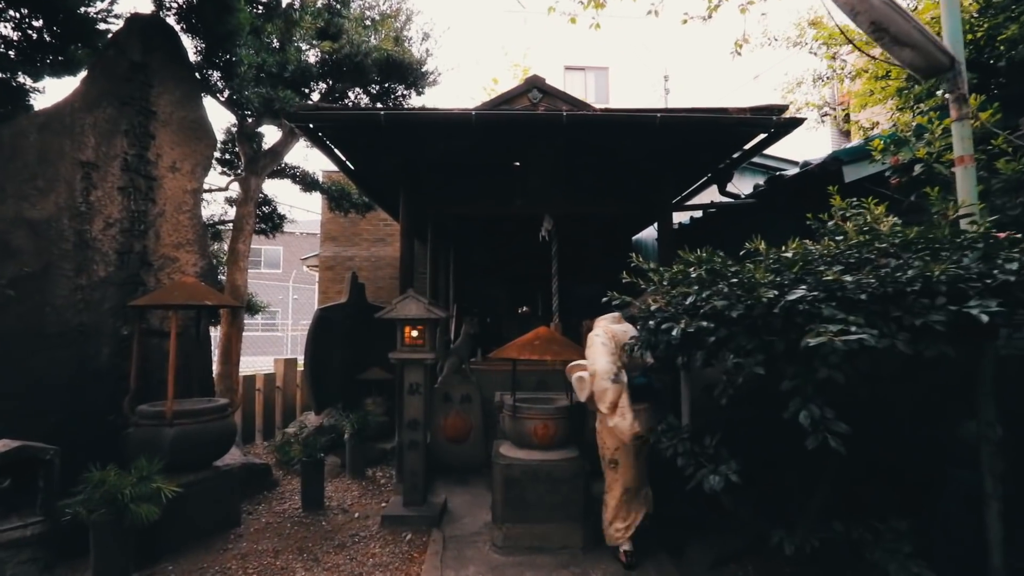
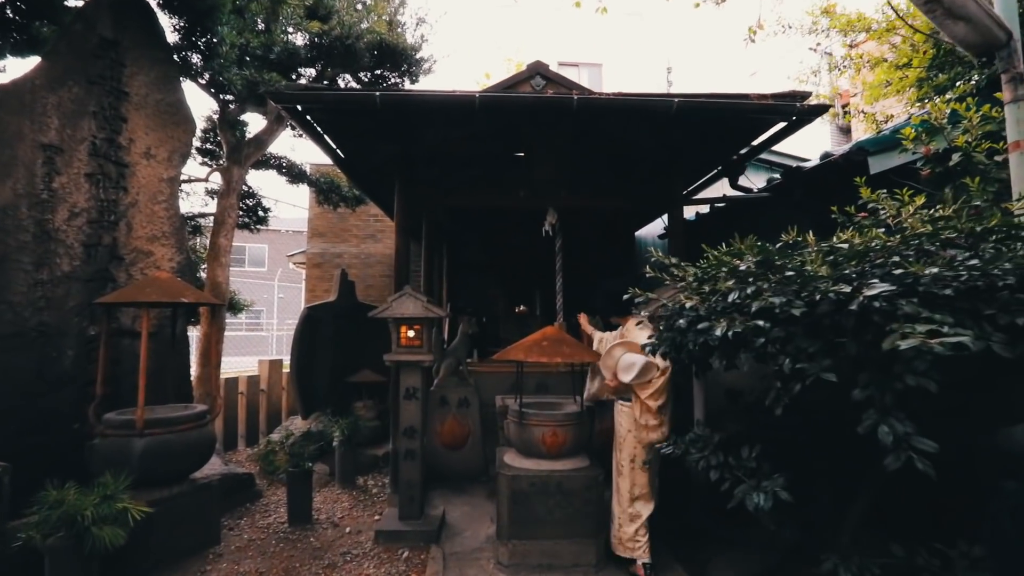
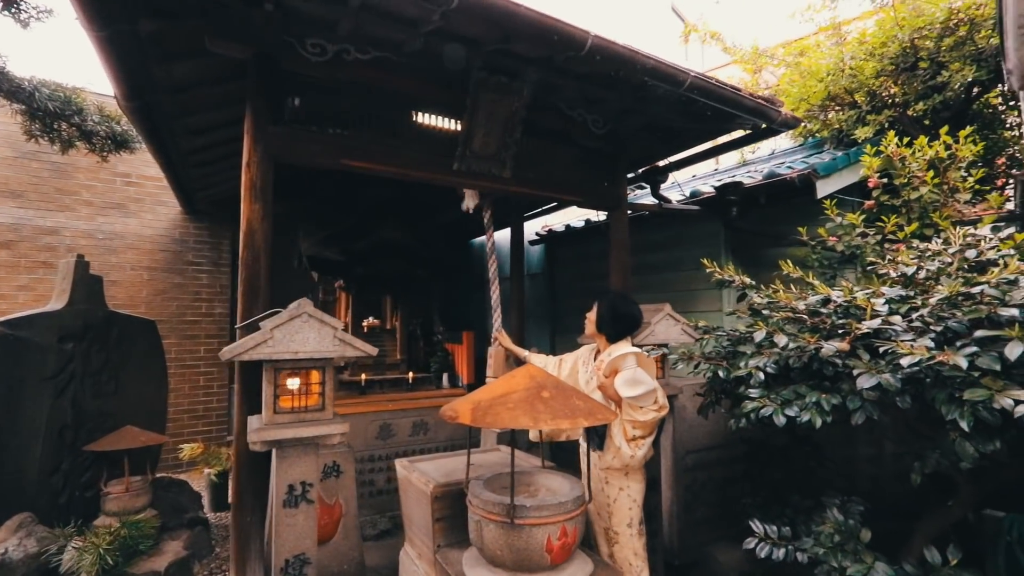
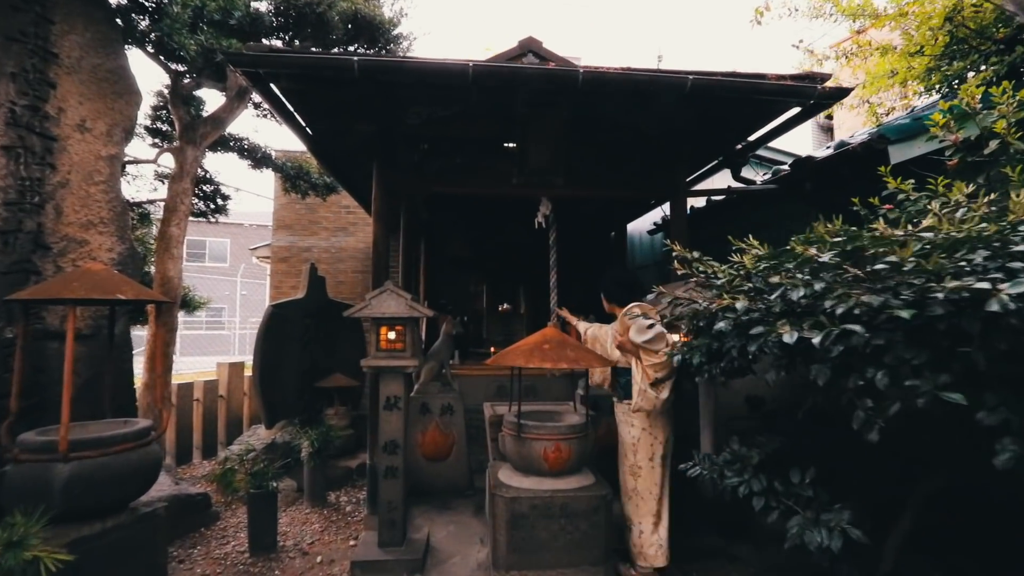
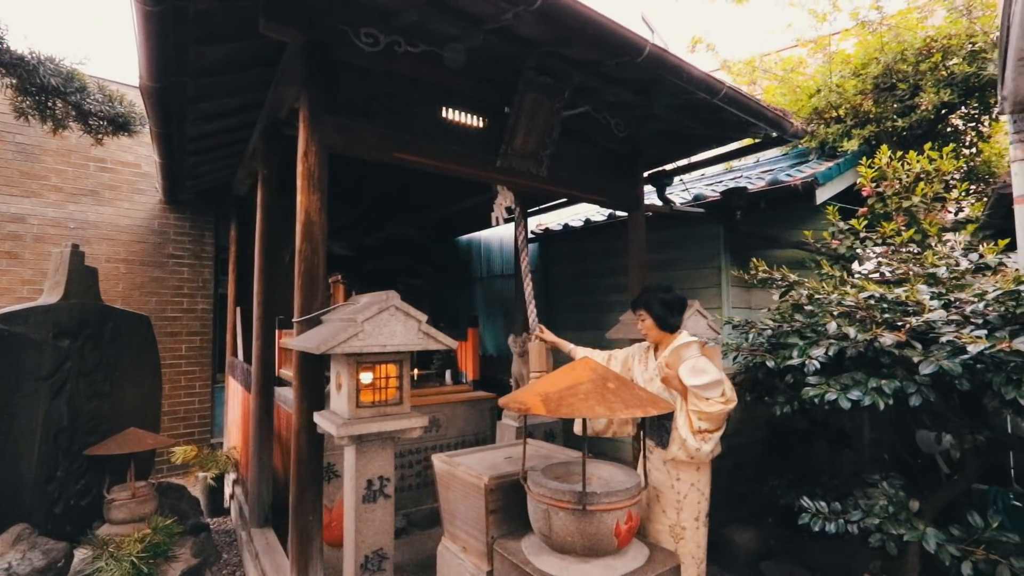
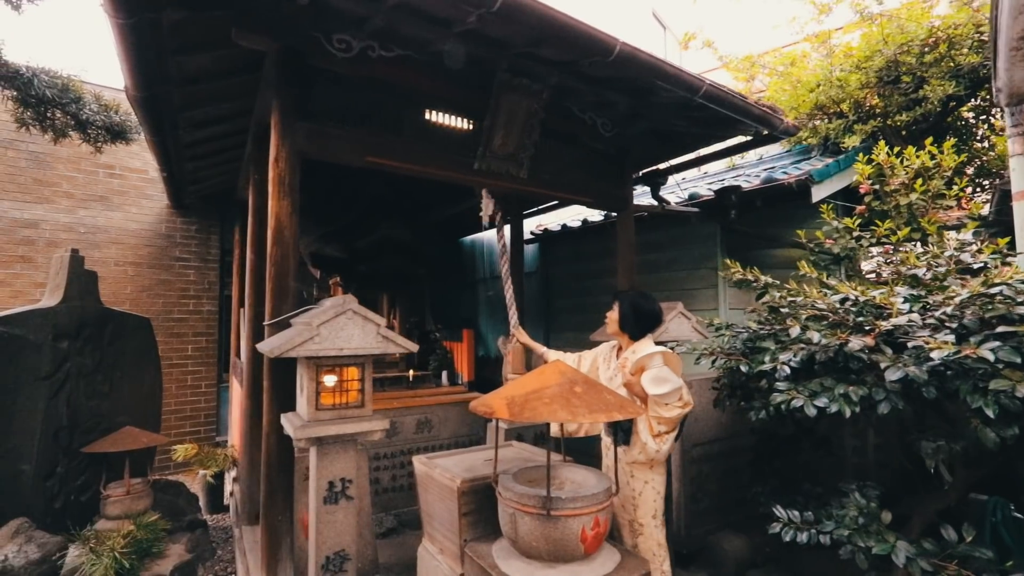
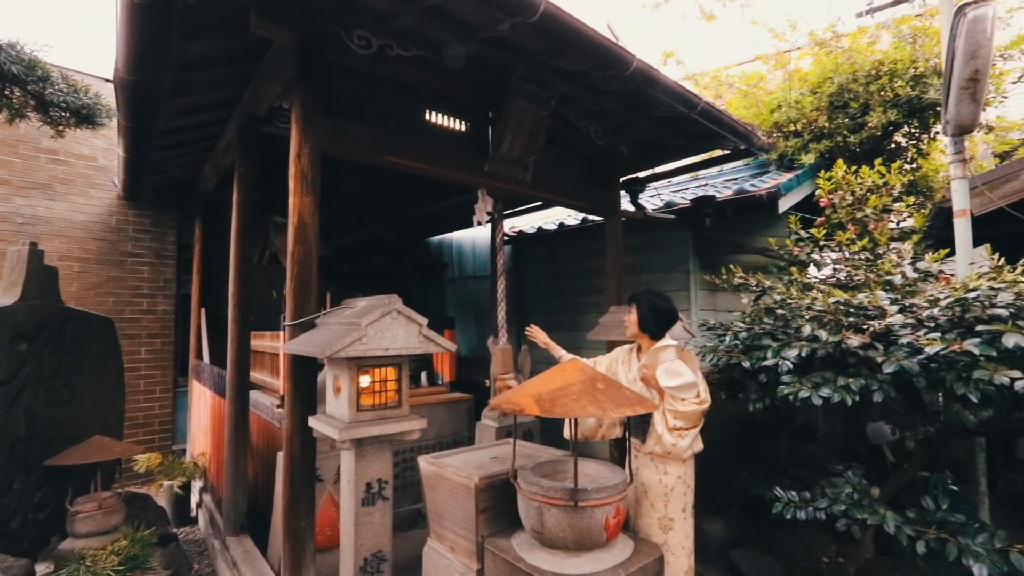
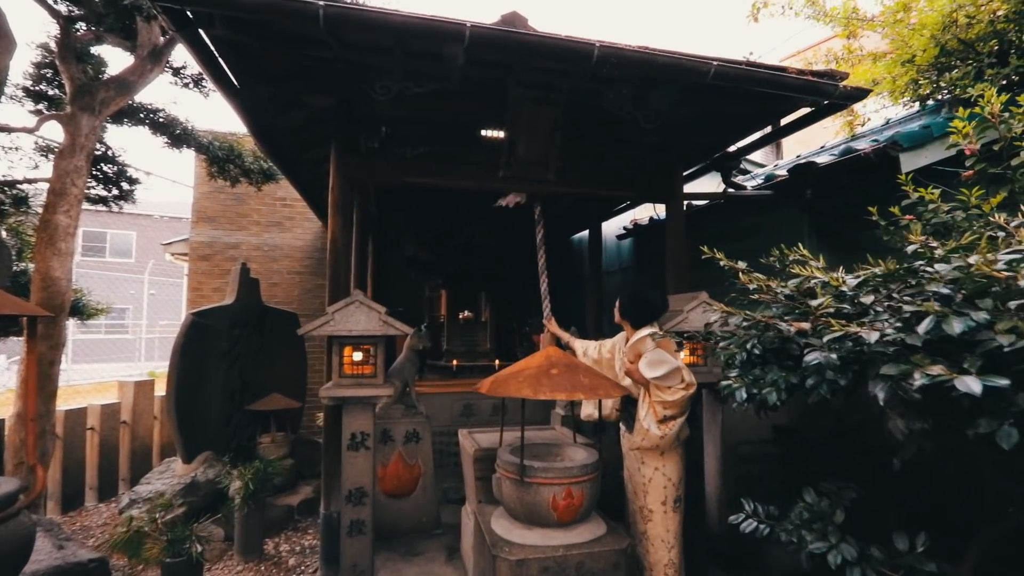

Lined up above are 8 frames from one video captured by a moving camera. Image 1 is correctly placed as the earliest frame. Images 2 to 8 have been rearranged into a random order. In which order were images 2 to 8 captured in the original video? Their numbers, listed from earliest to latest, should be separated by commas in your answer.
2, 4, 8, 3, 6, 5, 7
